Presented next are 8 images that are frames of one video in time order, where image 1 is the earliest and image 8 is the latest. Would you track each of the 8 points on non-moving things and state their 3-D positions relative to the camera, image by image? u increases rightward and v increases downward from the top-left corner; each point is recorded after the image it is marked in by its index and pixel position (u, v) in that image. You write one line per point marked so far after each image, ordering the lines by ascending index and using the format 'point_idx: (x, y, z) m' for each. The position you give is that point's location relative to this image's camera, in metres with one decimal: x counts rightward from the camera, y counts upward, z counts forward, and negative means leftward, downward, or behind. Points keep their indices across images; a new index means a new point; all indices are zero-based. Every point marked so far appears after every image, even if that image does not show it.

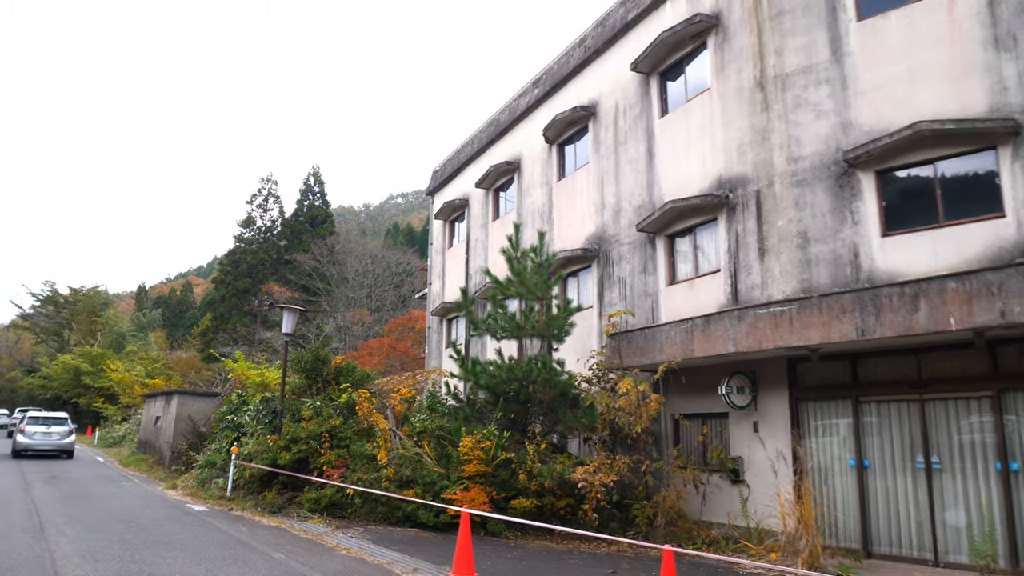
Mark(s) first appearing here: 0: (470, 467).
0: (-0.5, -2.1, +9.2) m
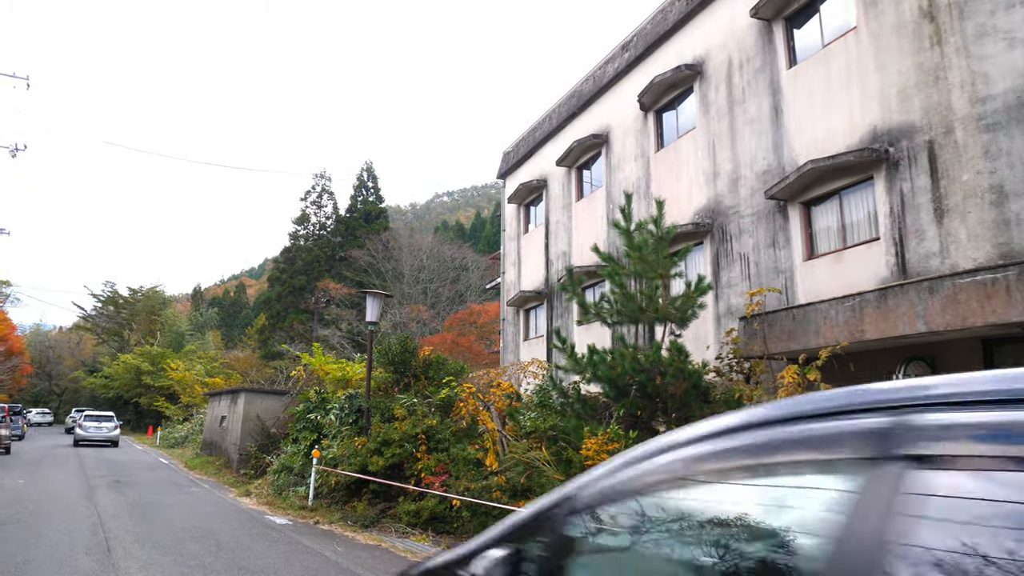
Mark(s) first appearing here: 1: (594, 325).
0: (+0.8, -1.9, +7.8) m
1: (+1.4, -0.6, +13.1) m
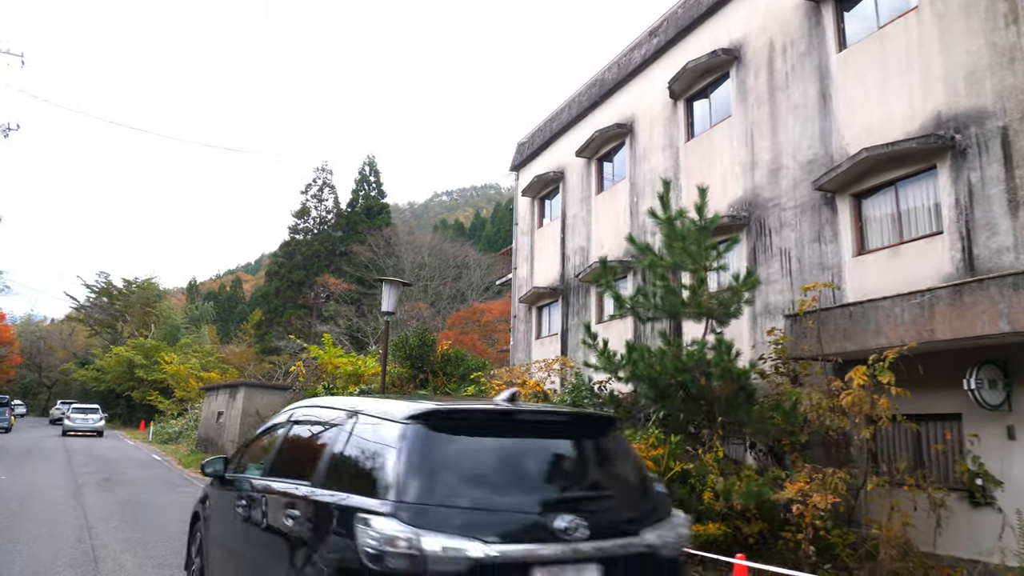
0: (+1.1, -1.8, +7.0) m
1: (+1.7, -0.6, +12.4) m
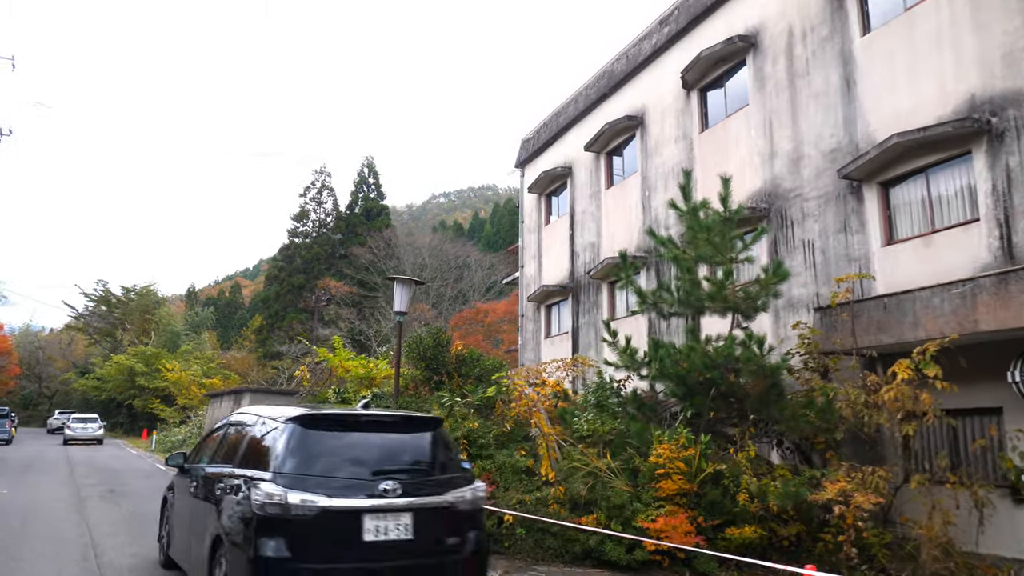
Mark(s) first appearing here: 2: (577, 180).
0: (+1.3, -1.7, +6.7) m
1: (+1.9, -0.5, +12.1) m
2: (+1.3, +2.2, +15.7) m
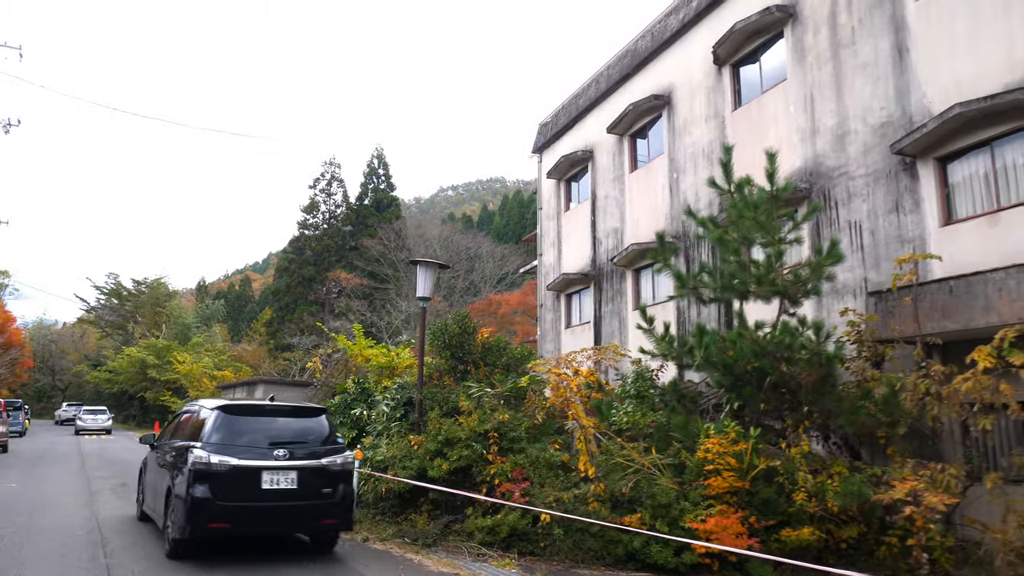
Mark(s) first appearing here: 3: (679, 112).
0: (+1.6, -1.6, +6.2) m
1: (+2.3, -0.3, +11.6) m
2: (+1.7, +2.4, +15.2) m
3: (+2.7, +2.9, +12.8) m
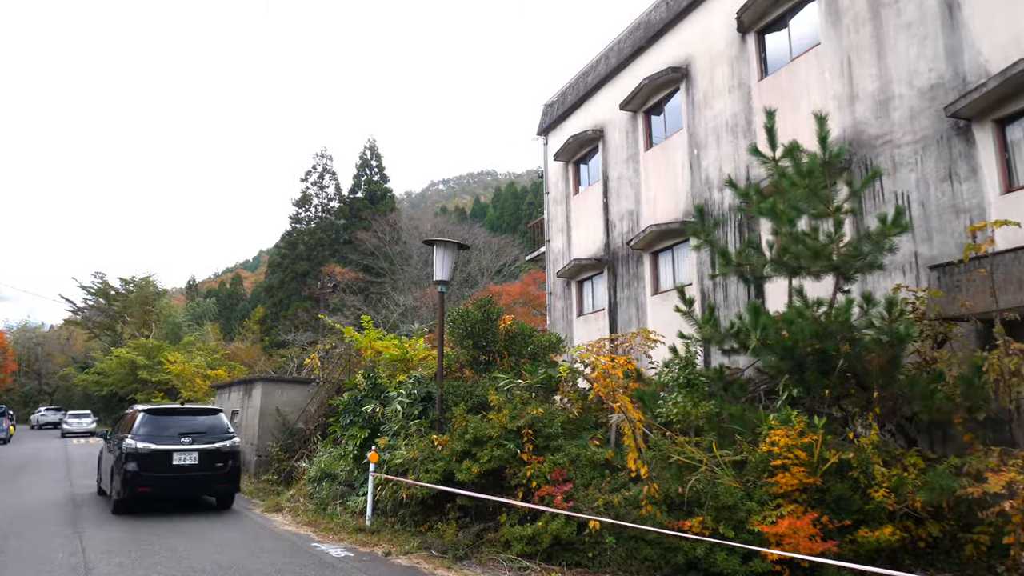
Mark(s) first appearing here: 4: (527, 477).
0: (+1.9, -1.4, +5.5) m
1: (+2.5, 0.0, +10.8) m
2: (+1.8, +2.7, +14.4) m
3: (+2.9, +3.2, +12.1) m
4: (+0.1, -1.5, +6.0) m
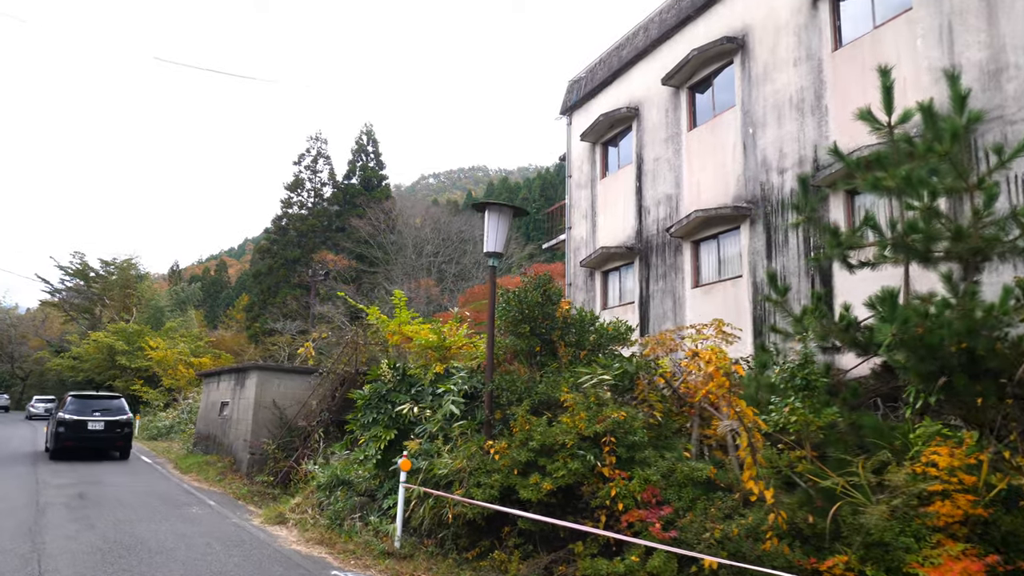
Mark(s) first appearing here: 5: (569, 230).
0: (+2.5, -1.3, +4.3) m
1: (+2.9, +0.1, +9.7) m
2: (+2.3, +2.8, +13.2) m
3: (+3.4, +3.3, +10.9) m
4: (+0.6, -1.3, +4.8) m
5: (+1.1, +1.1, +15.5) m
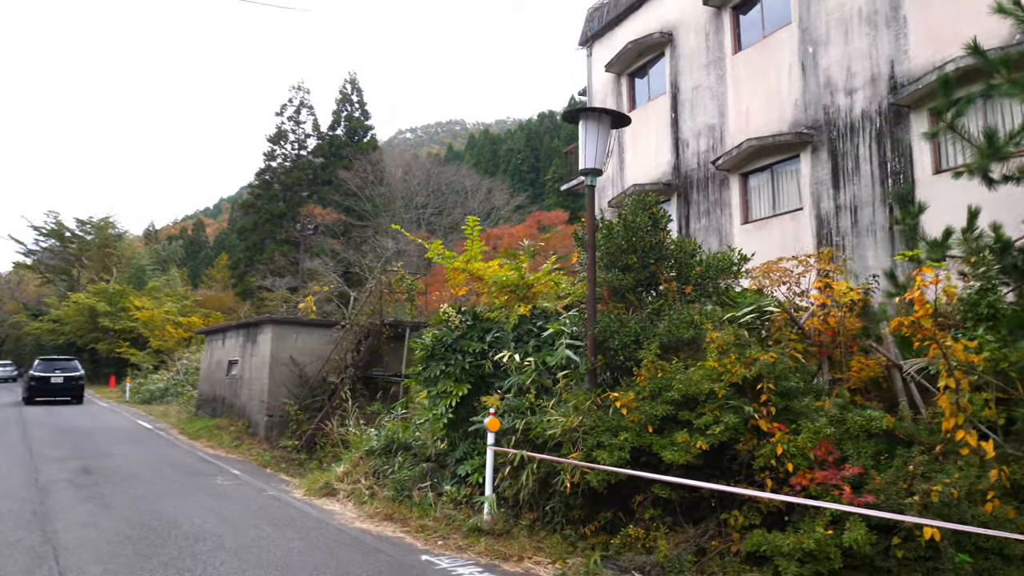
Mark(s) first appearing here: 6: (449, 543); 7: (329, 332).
0: (+3.2, -0.8, +3.5) m
1: (+3.5, +0.8, +8.8) m
2: (+2.7, +3.8, +12.1) m
3: (+3.9, +4.1, +9.8) m
4: (+1.3, -0.9, +3.9) m
5: (+1.5, +2.2, +14.4) m
6: (-0.4, -1.5, +4.7) m
7: (-2.6, -0.6, +10.6) m
